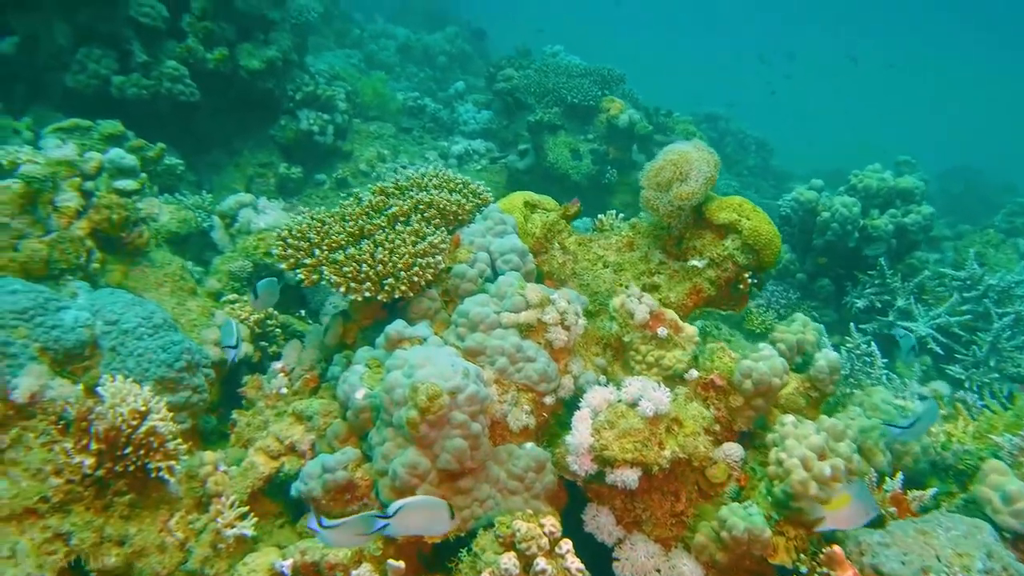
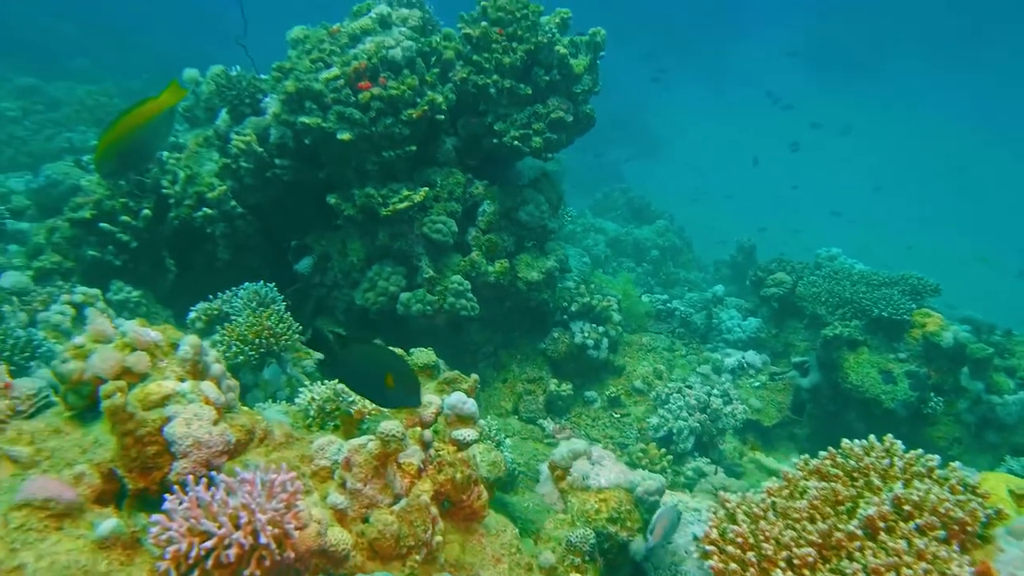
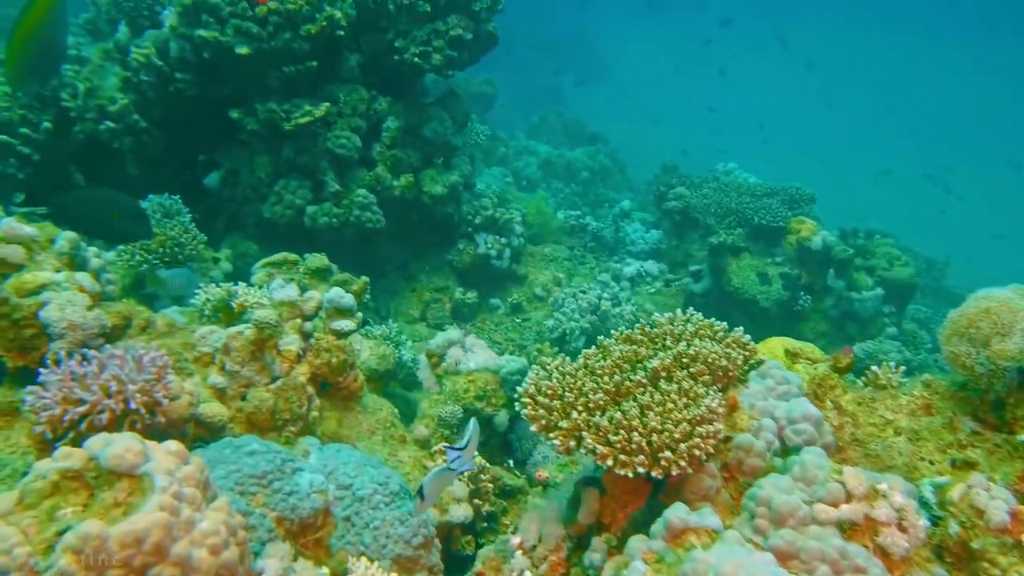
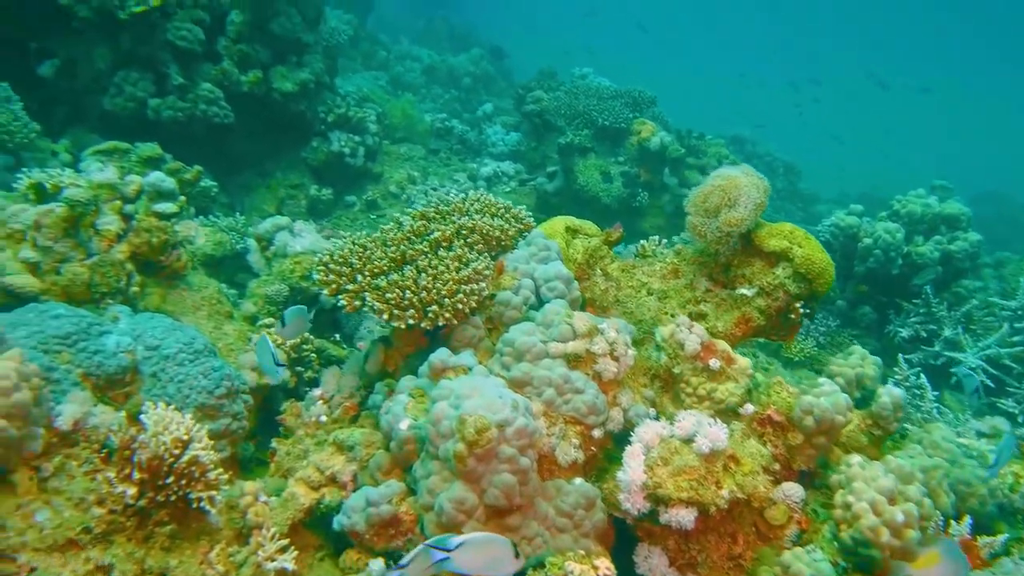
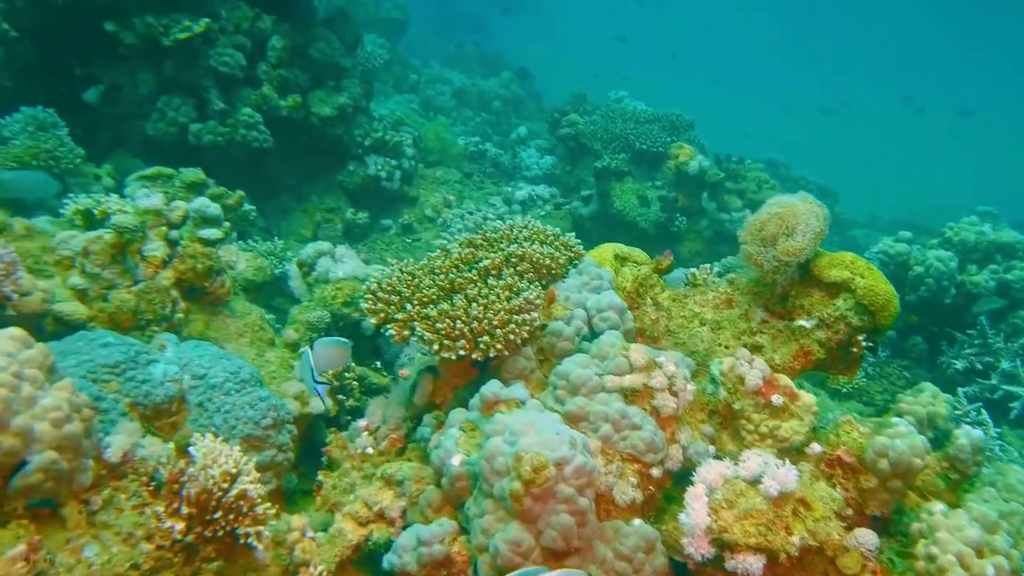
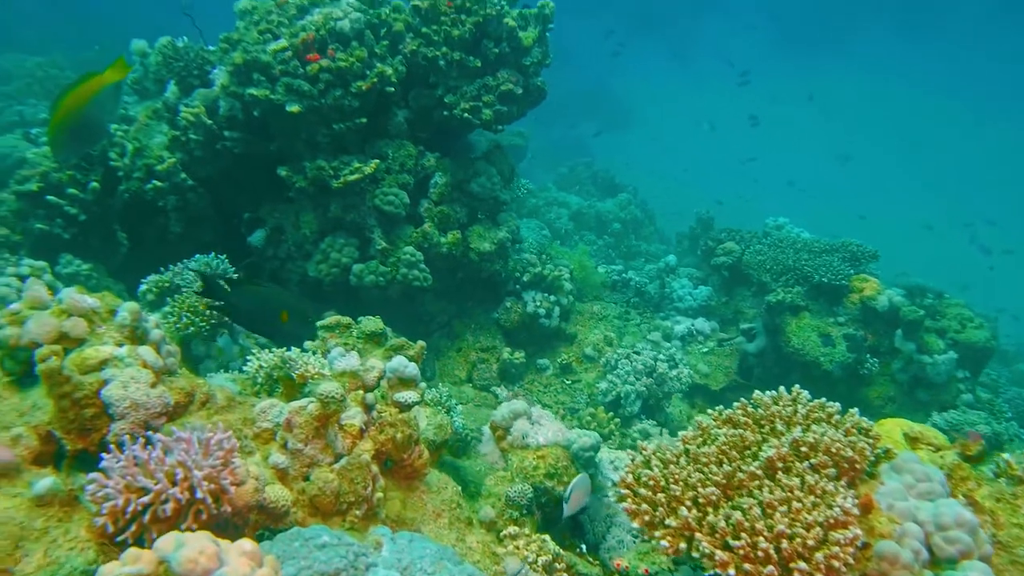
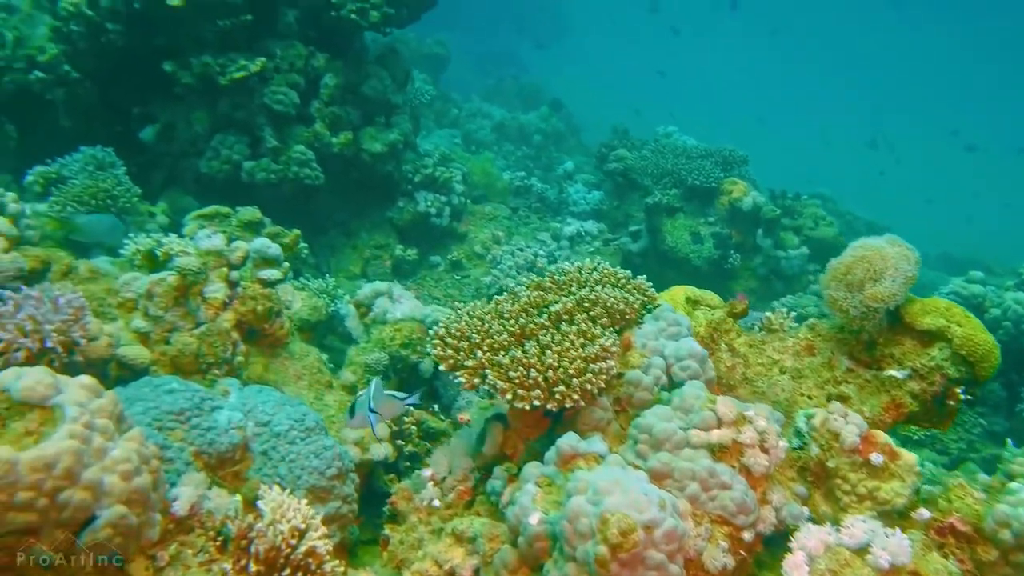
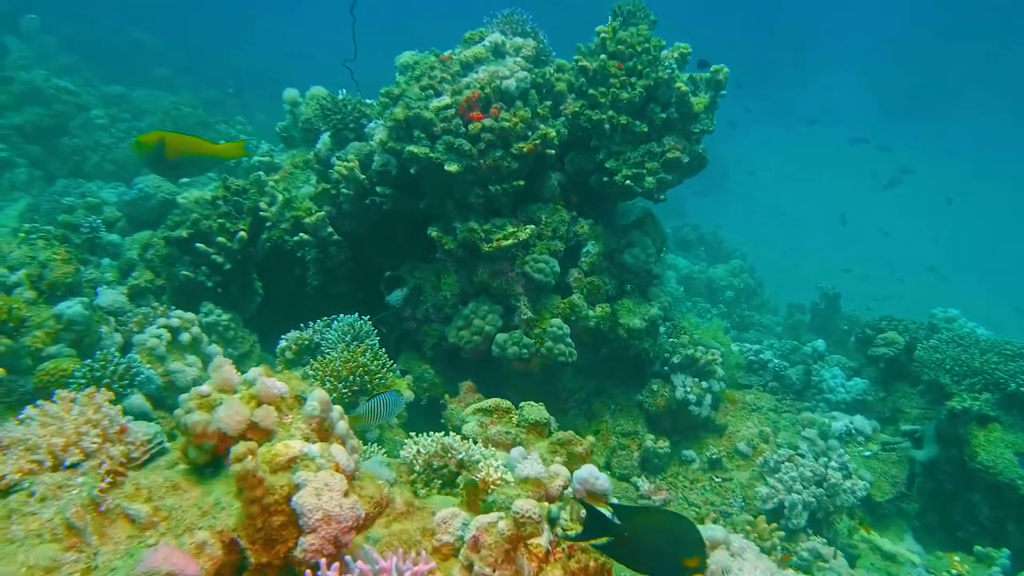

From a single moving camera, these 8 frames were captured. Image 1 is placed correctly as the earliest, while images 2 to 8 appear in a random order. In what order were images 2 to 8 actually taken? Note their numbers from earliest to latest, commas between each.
4, 5, 7, 3, 6, 2, 8
